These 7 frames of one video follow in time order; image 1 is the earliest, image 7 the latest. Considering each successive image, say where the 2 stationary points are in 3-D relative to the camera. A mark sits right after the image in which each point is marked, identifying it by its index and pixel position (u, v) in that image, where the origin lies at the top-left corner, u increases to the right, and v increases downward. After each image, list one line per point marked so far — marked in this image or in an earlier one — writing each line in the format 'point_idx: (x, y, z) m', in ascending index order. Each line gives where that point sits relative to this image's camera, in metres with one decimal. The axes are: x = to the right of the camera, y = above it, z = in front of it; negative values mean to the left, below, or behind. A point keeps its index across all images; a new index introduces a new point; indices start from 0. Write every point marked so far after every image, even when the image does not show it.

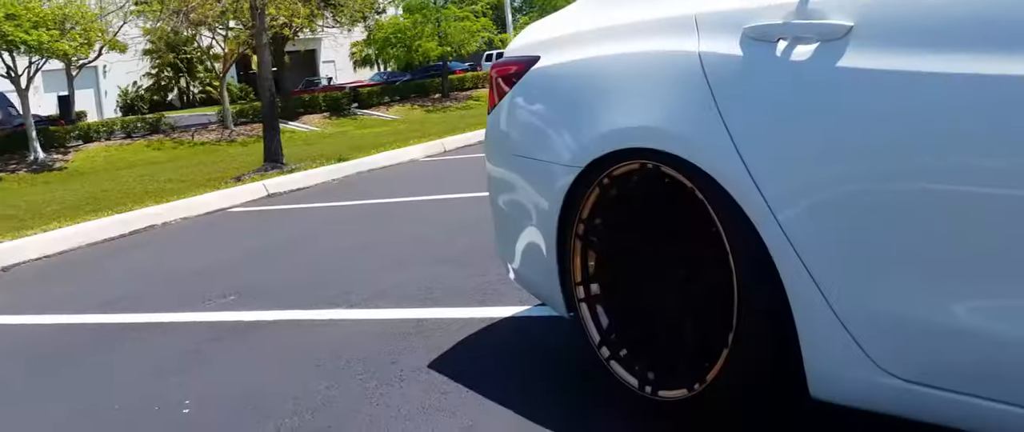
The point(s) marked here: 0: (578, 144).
0: (+0.2, +0.2, +2.7) m
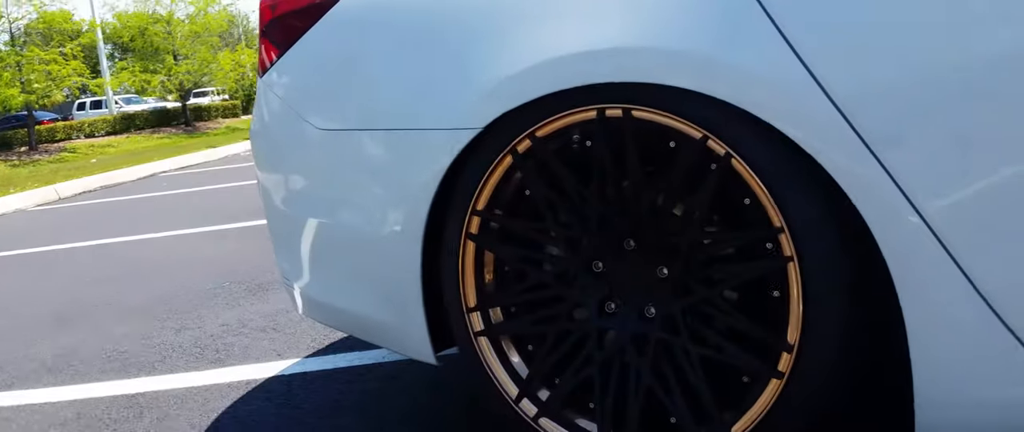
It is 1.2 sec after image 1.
0: (-0.1, +0.2, +1.7) m
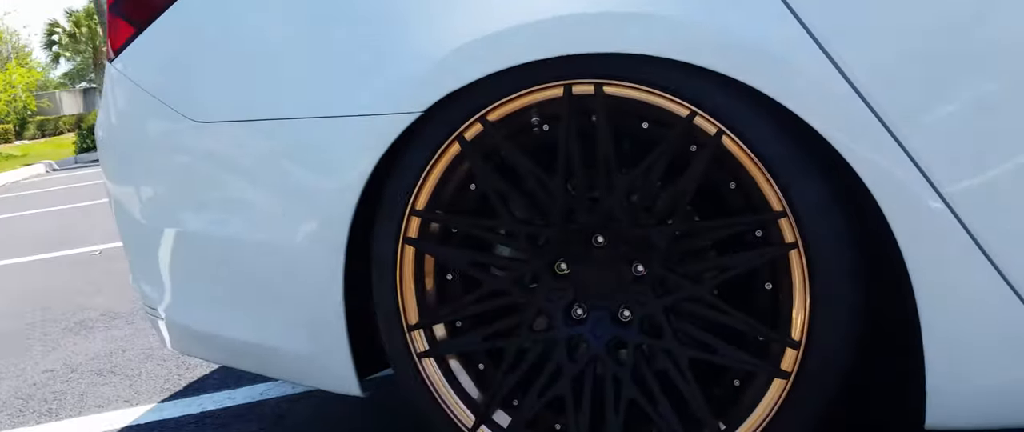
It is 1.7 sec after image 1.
0: (-0.2, +0.2, +1.5) m
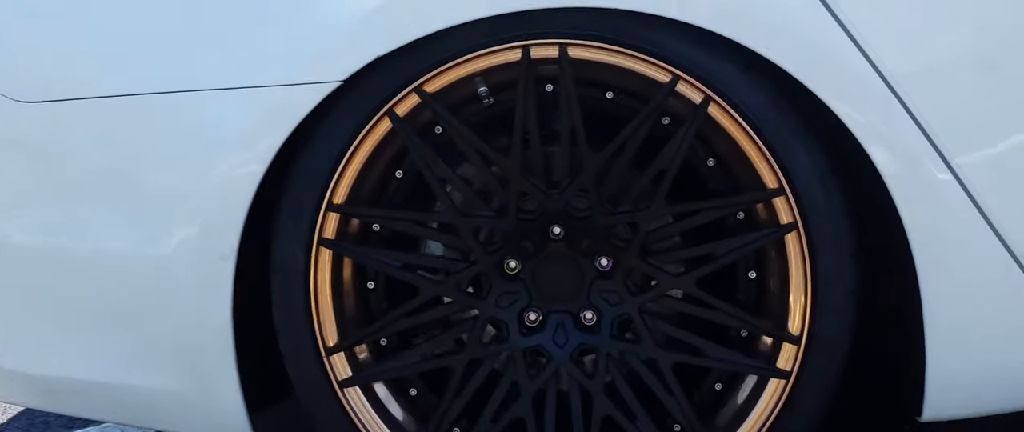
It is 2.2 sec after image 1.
0: (-0.2, +0.2, +1.2) m
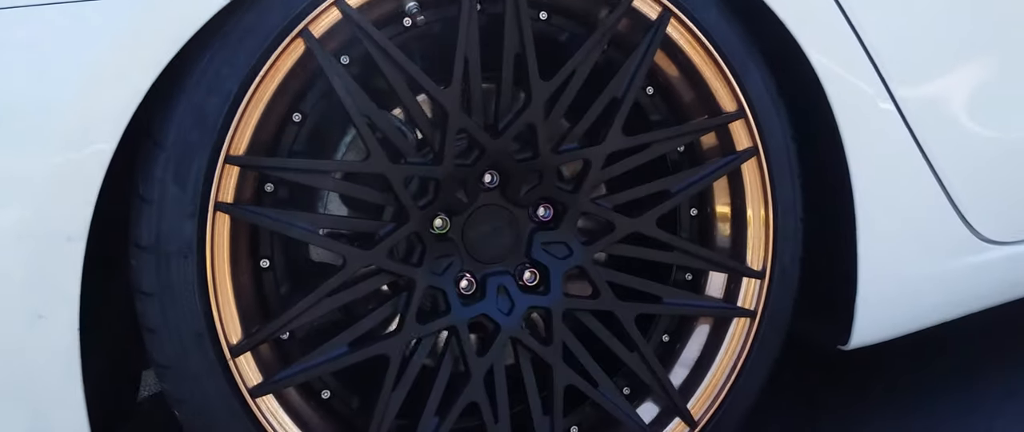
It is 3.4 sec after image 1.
0: (-0.3, +0.3, +0.9) m
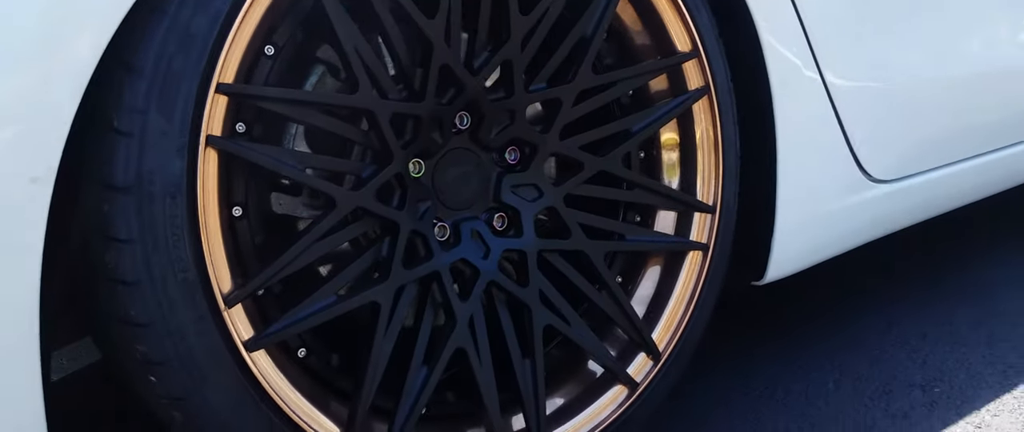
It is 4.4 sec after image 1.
0: (-0.2, +0.3, +0.8) m
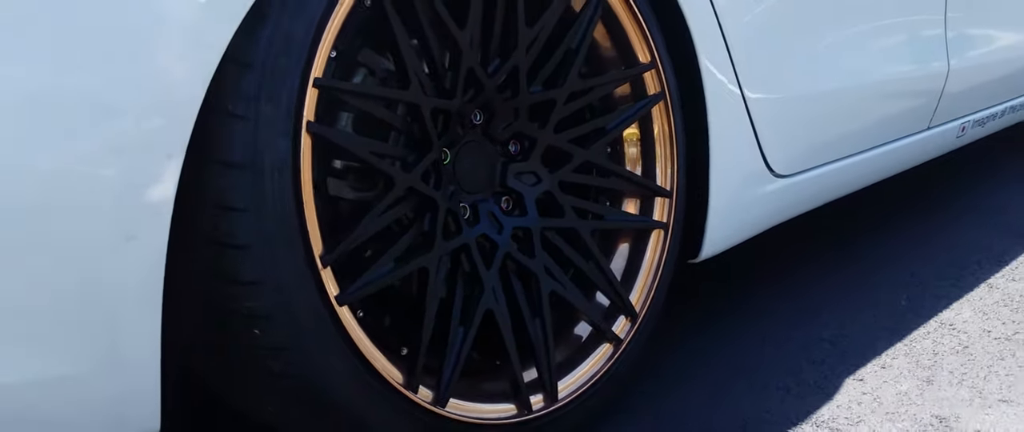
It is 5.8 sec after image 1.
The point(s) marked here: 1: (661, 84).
0: (-0.2, +0.3, +0.9) m
1: (+0.2, +0.2, +1.4) m
